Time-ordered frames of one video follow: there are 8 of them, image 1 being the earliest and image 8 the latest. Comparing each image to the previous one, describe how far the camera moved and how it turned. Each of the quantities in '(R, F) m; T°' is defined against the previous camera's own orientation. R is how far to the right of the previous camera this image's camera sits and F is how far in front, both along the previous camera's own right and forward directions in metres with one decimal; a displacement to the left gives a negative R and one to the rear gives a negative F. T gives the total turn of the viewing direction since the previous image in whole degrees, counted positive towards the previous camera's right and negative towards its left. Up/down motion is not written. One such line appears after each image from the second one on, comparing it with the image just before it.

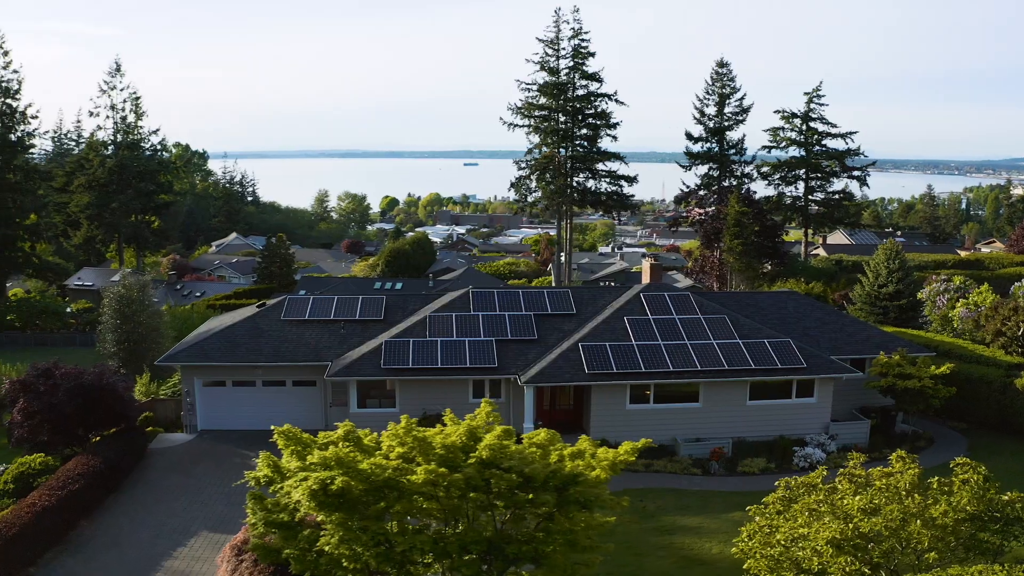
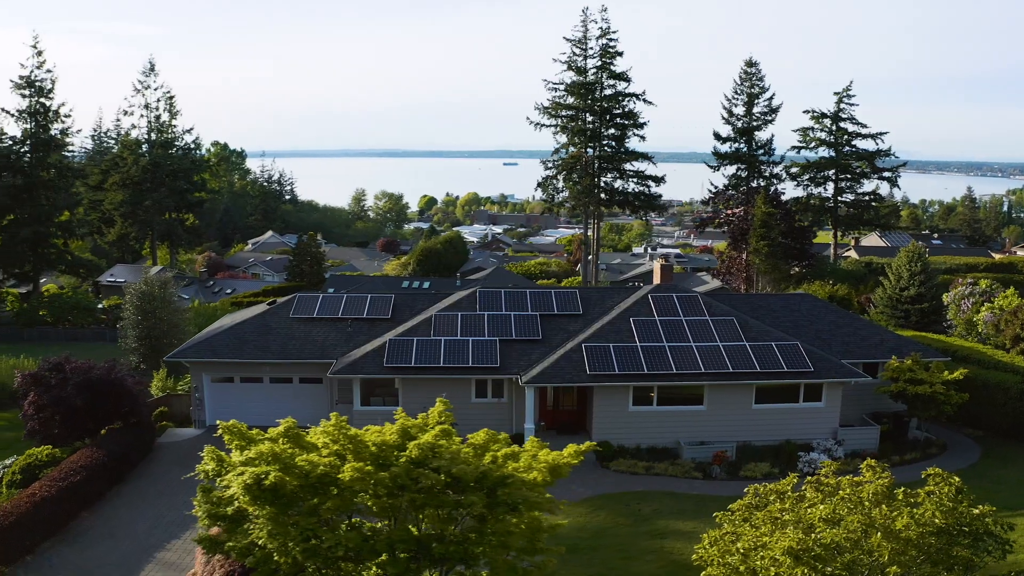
(+0.7, +0.1) m; -2°
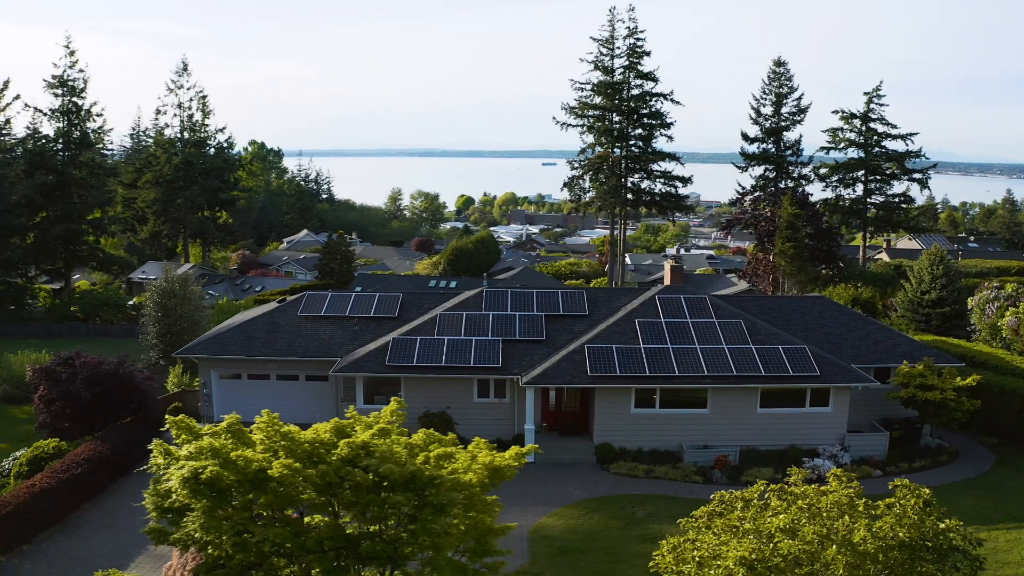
(+0.7, +0.1) m; -2°
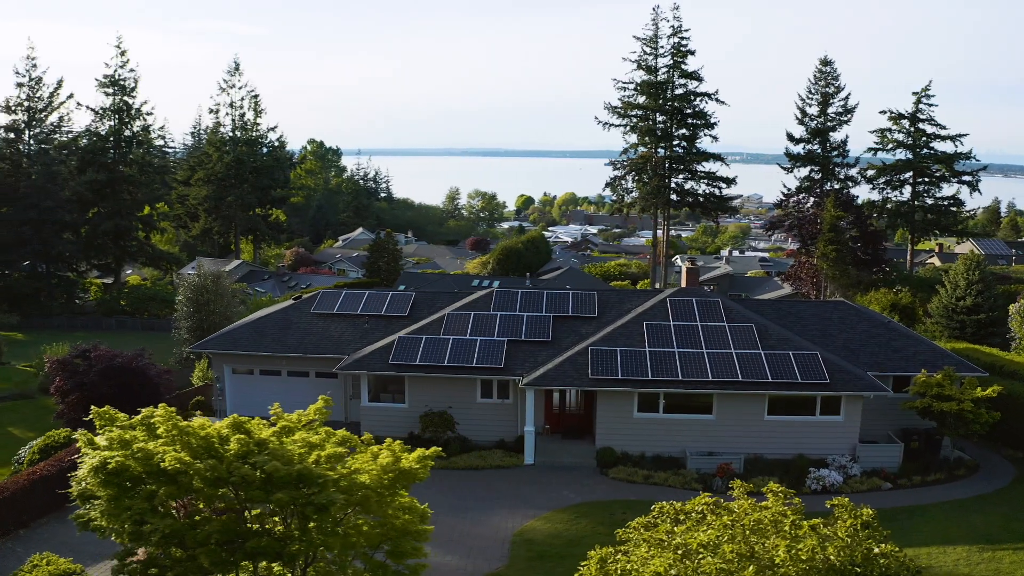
(+1.1, +0.2) m; -3°
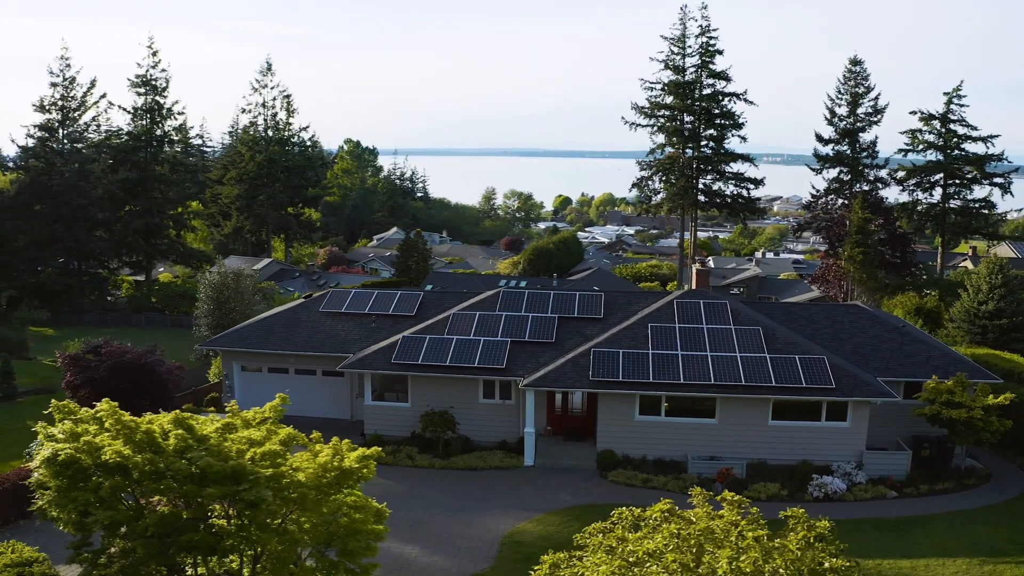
(+0.7, +0.1) m; -2°
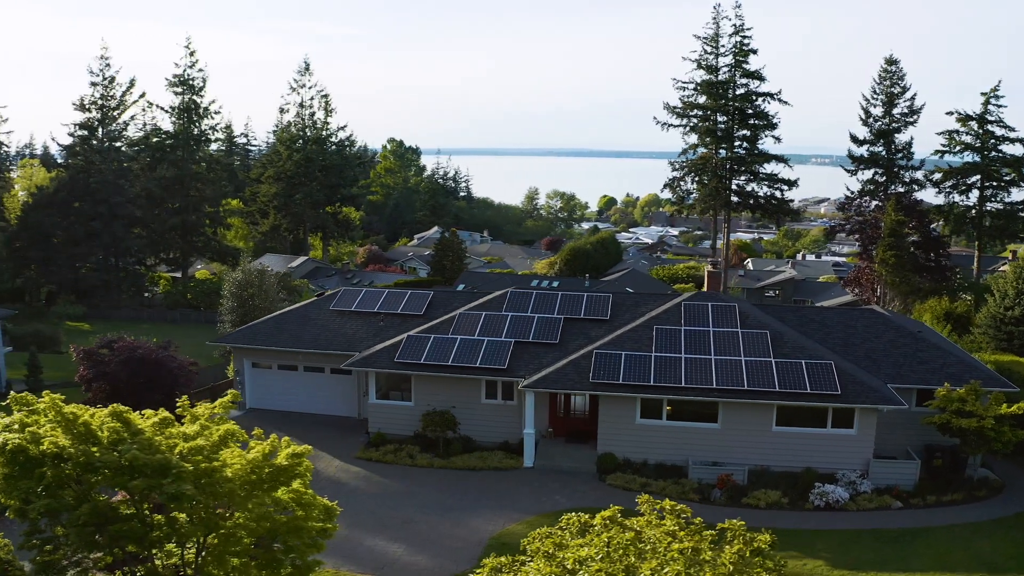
(+0.8, +0.1) m; -2°
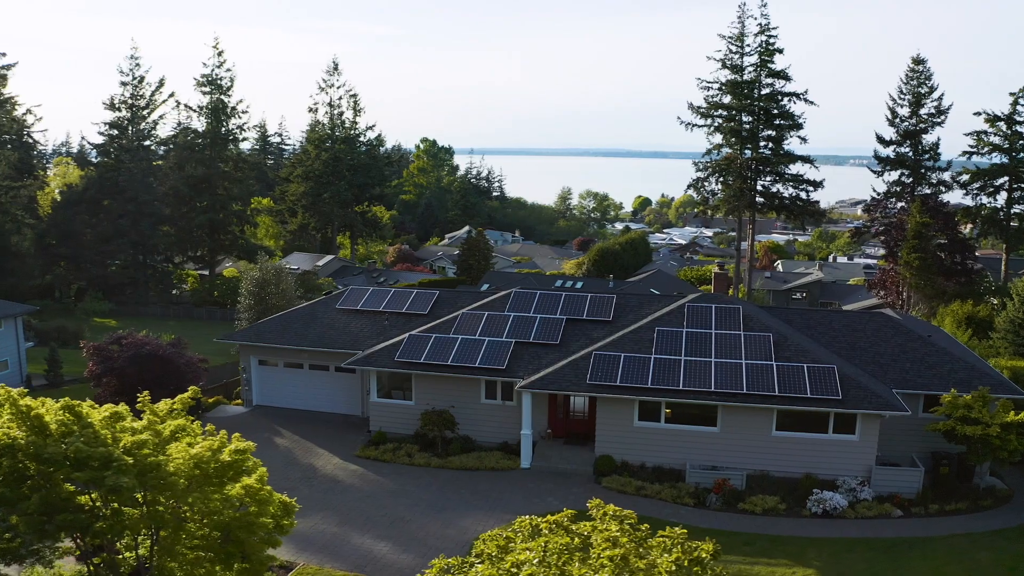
(+0.7, +0.1) m; -2°
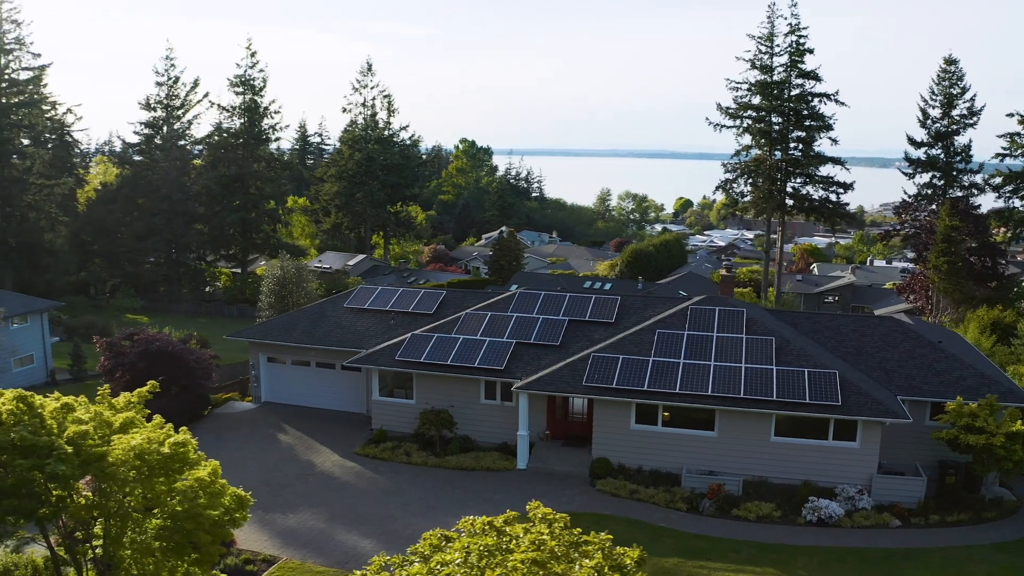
(+0.8, 0.0) m; -2°
